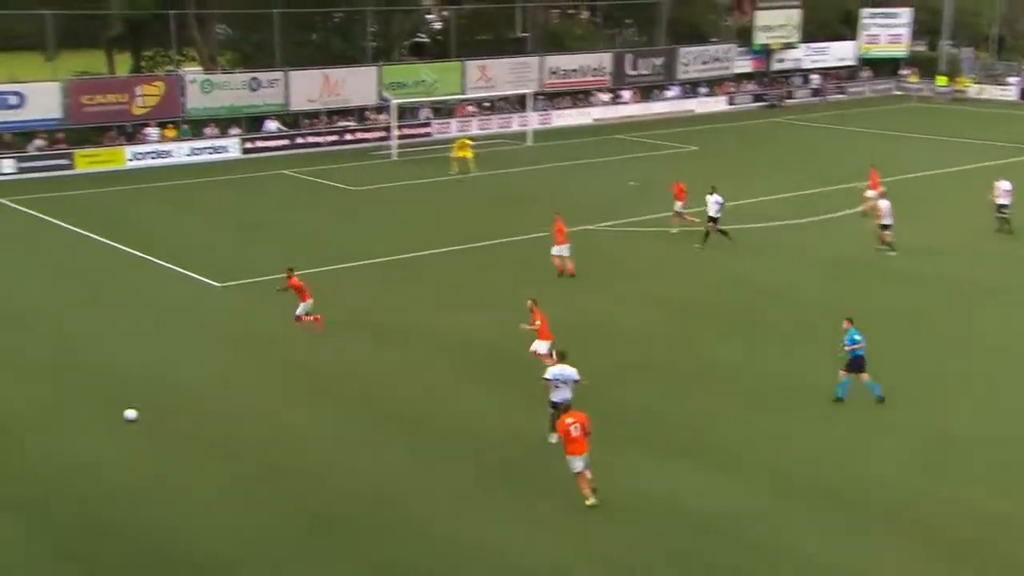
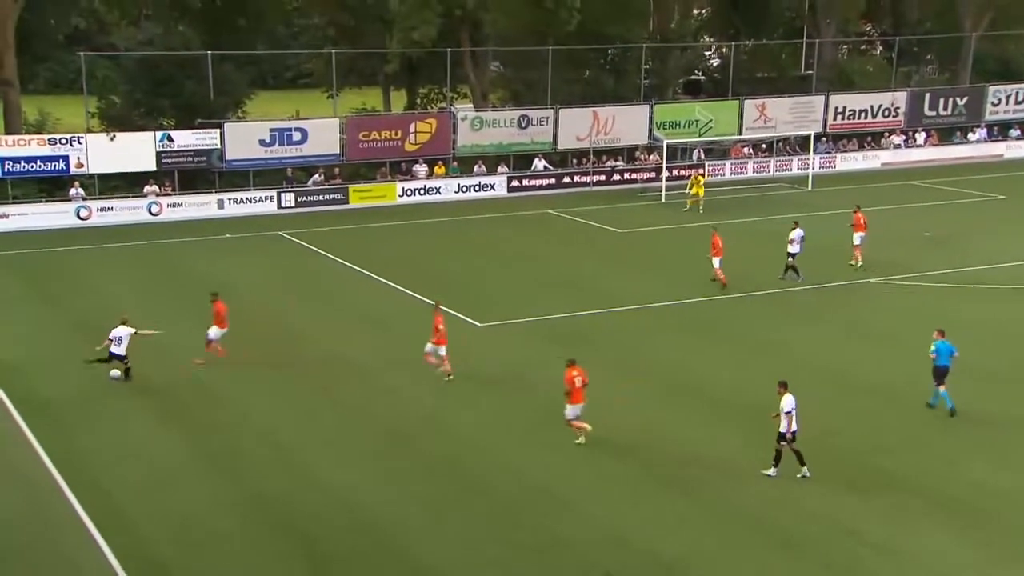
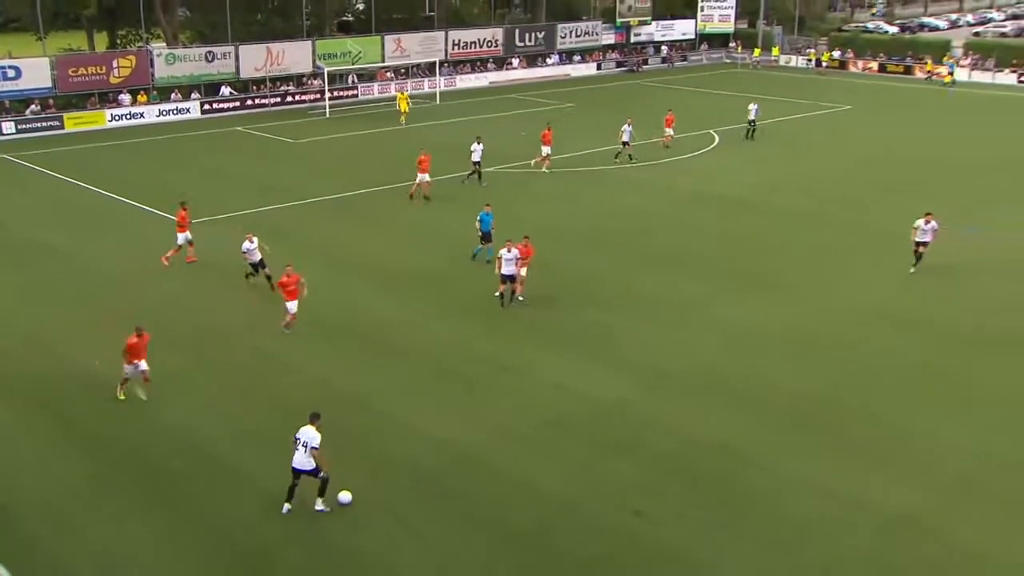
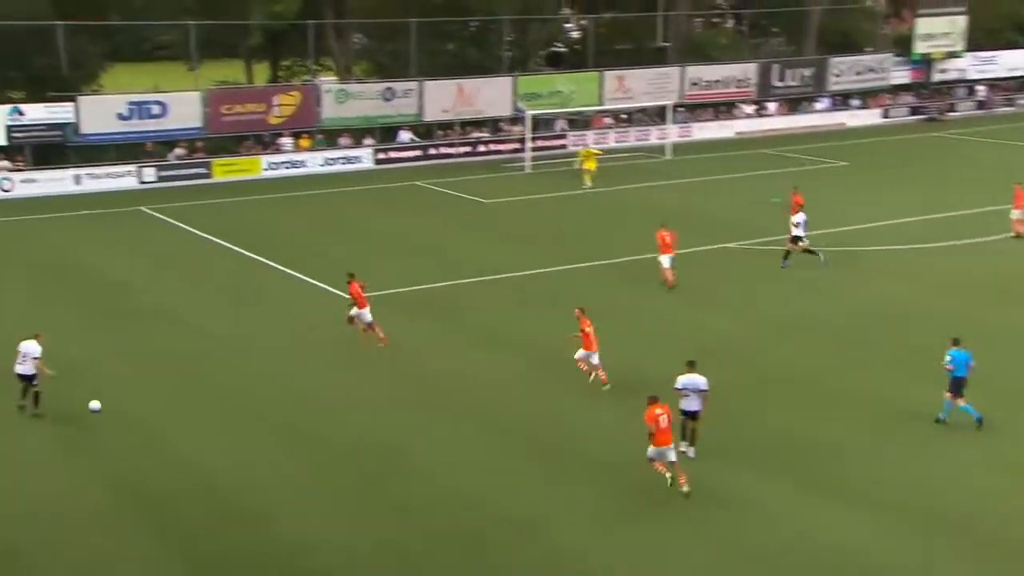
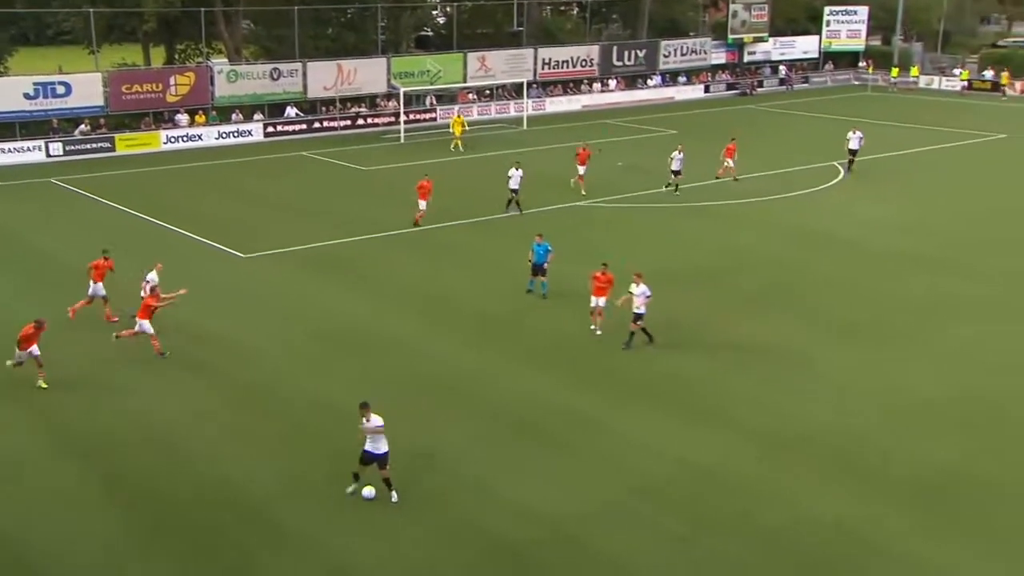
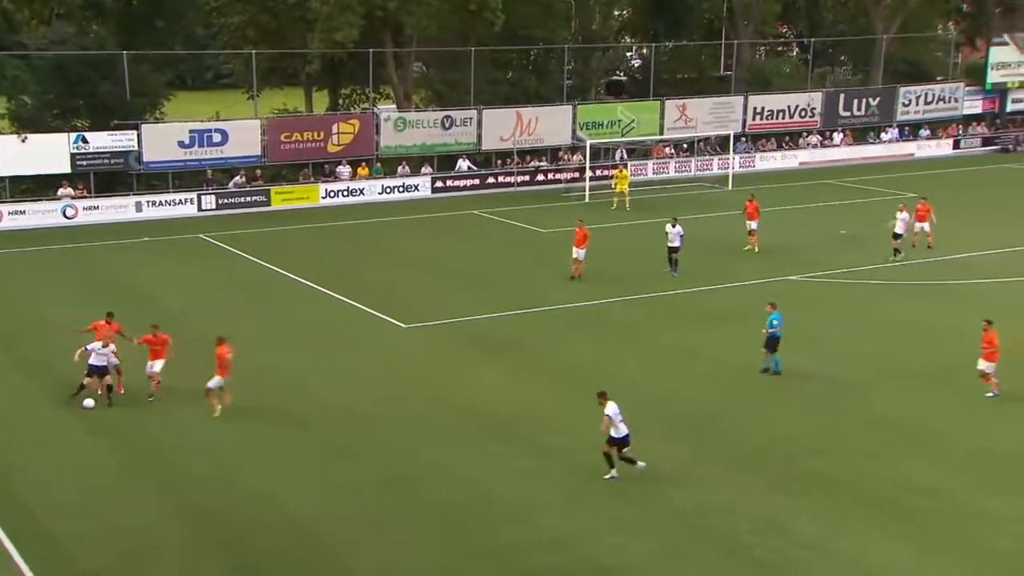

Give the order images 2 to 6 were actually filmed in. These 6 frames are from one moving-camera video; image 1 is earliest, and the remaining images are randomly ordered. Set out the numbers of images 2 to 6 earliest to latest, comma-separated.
4, 2, 6, 5, 3
